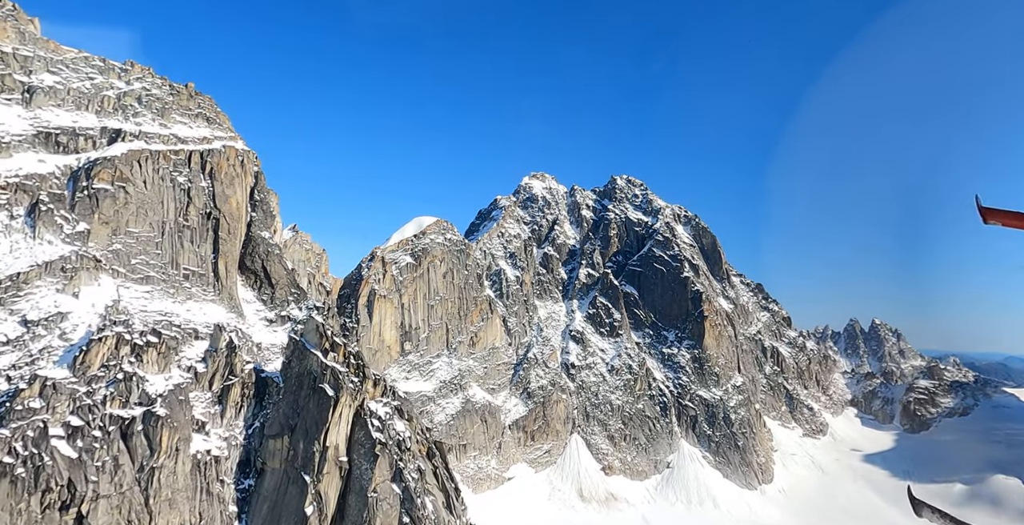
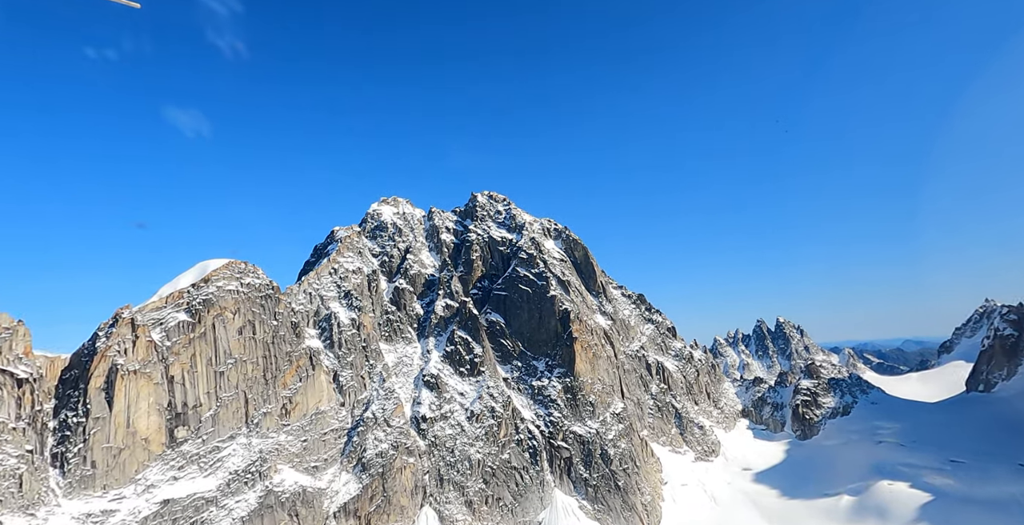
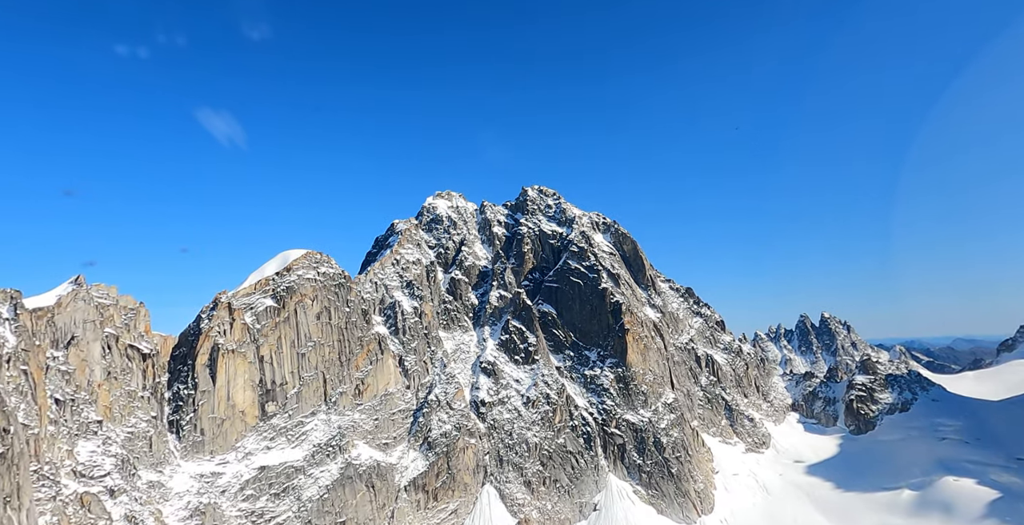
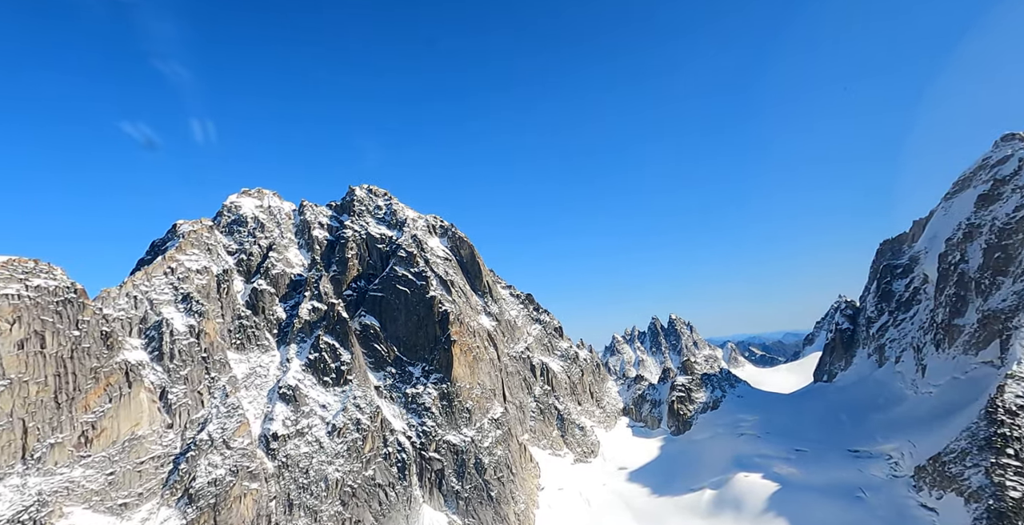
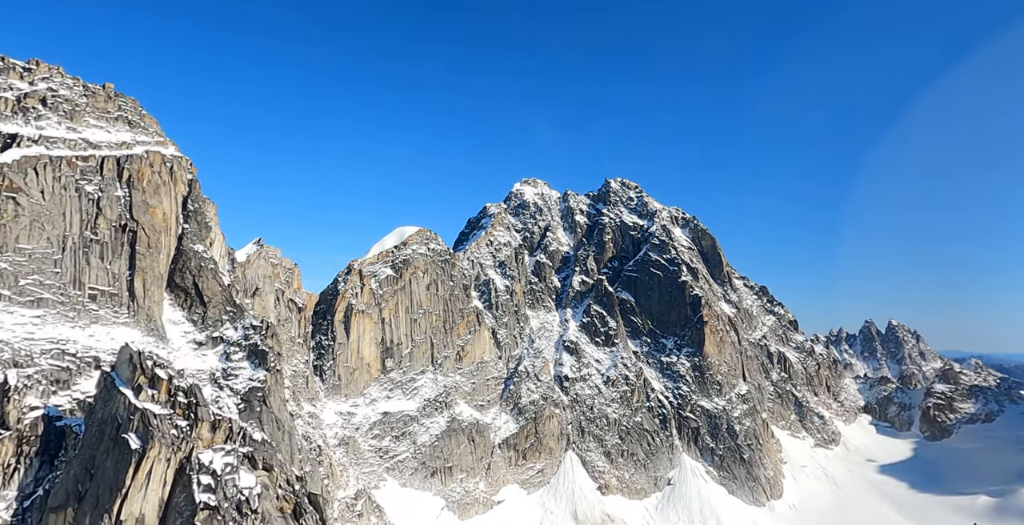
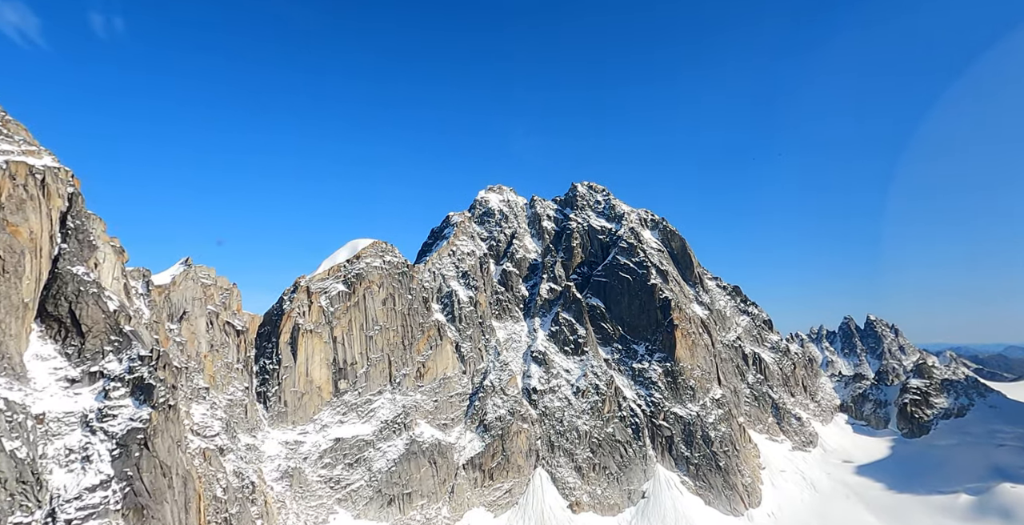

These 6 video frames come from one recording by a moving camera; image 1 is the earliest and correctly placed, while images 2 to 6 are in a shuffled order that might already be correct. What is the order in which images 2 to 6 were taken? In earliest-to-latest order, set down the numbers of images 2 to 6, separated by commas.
5, 6, 3, 2, 4
